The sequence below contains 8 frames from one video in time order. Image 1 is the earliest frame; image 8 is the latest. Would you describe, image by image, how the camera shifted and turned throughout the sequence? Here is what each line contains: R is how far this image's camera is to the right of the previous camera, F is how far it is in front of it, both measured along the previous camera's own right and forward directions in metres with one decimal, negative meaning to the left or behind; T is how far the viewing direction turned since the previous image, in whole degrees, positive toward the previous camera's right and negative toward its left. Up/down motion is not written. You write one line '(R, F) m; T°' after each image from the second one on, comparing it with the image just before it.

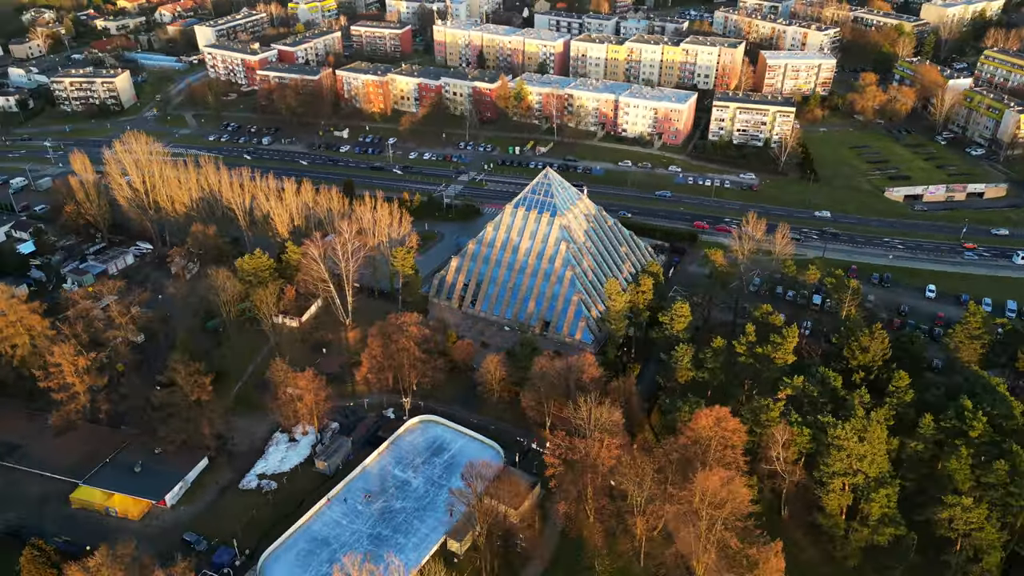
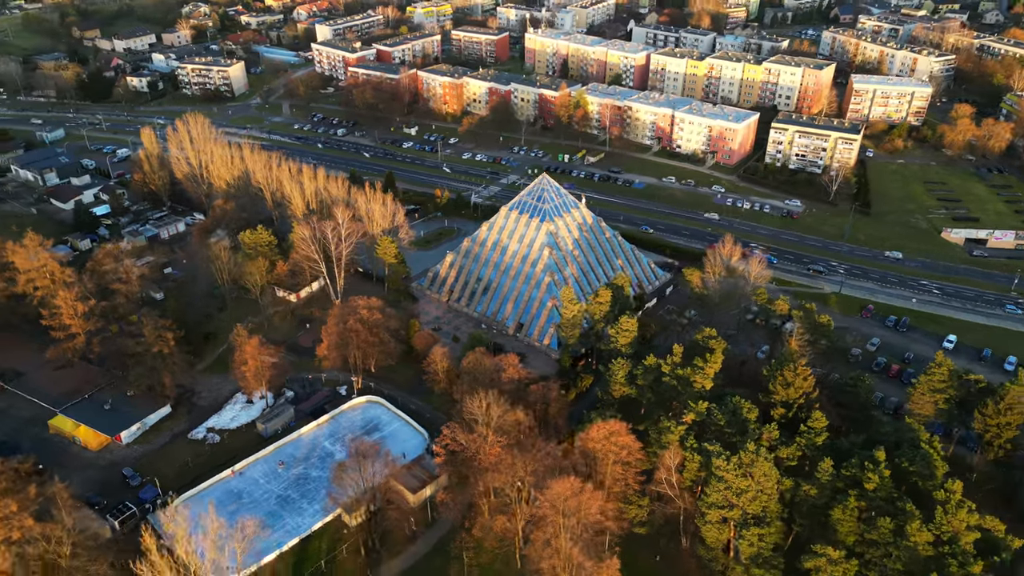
(+11.2, +0.1) m; -11°
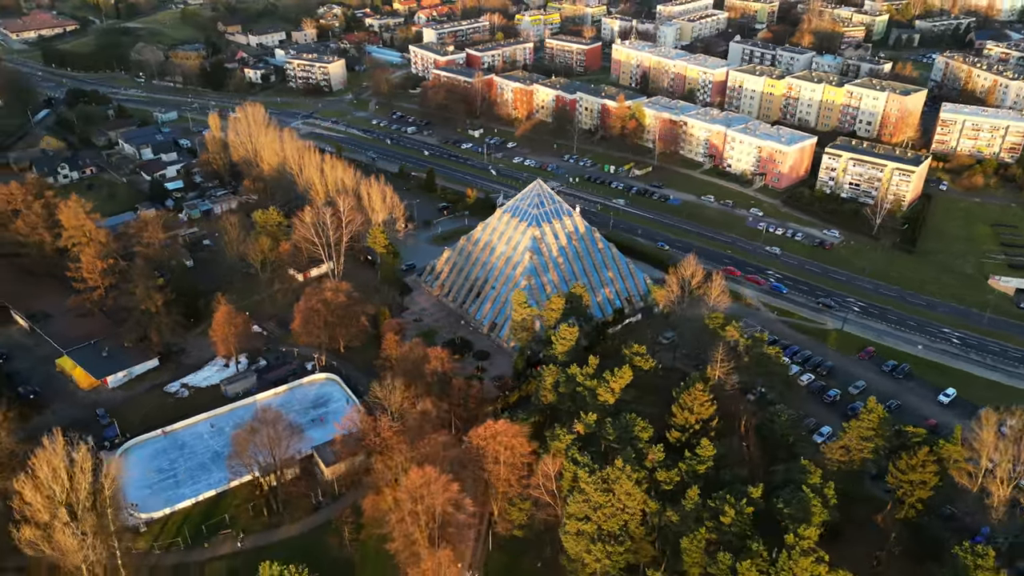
(+11.2, +0.1) m; -10°
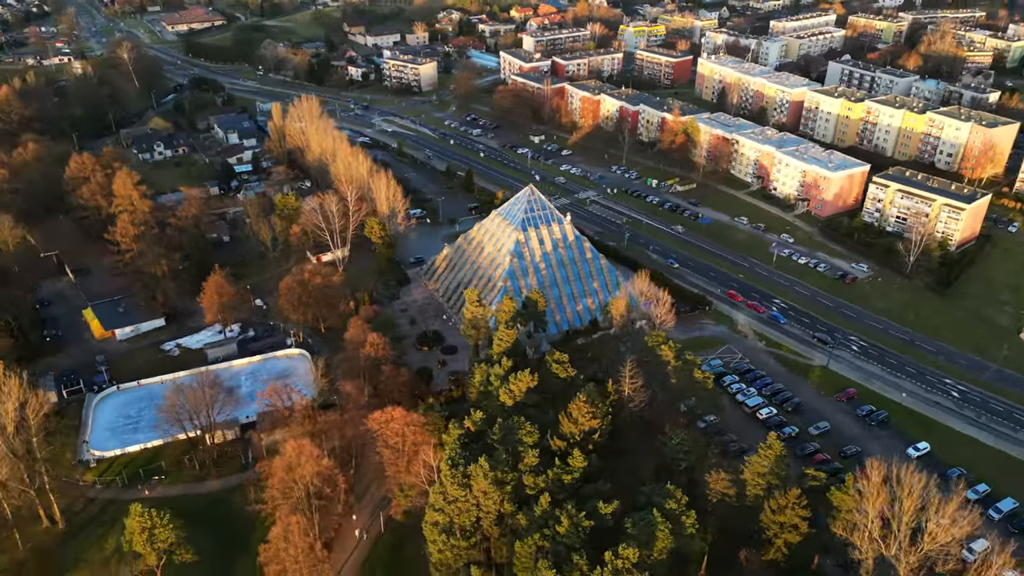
(+11.2, +0.1) m; -10°
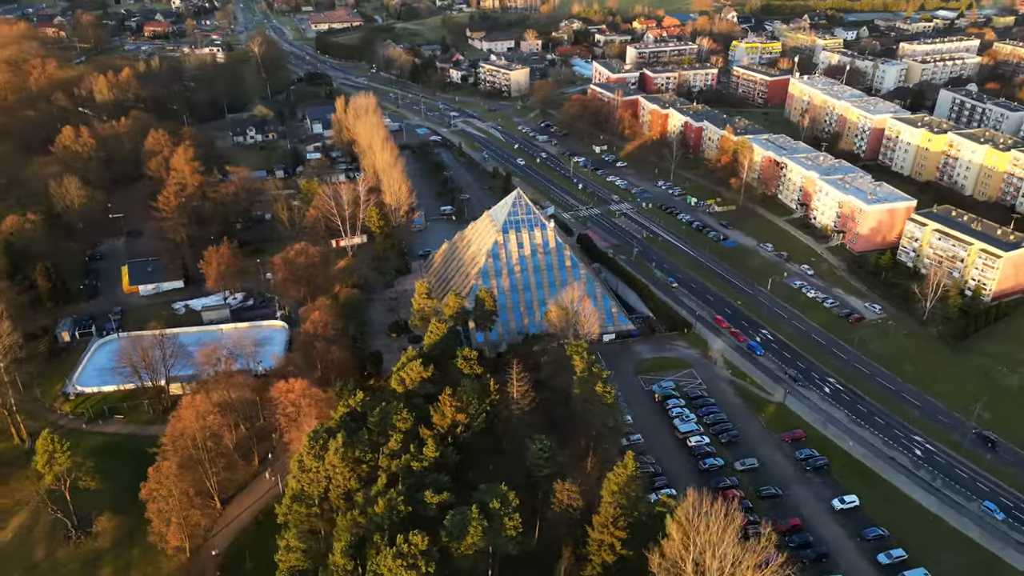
(+12.6, +0.2) m; -11°
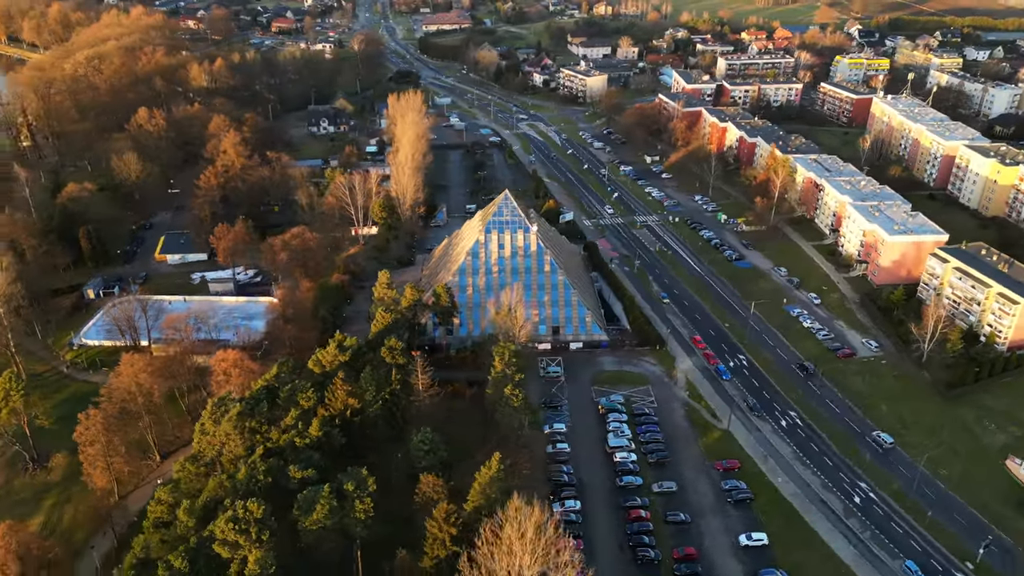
(+11.1, +0.3) m; -10°
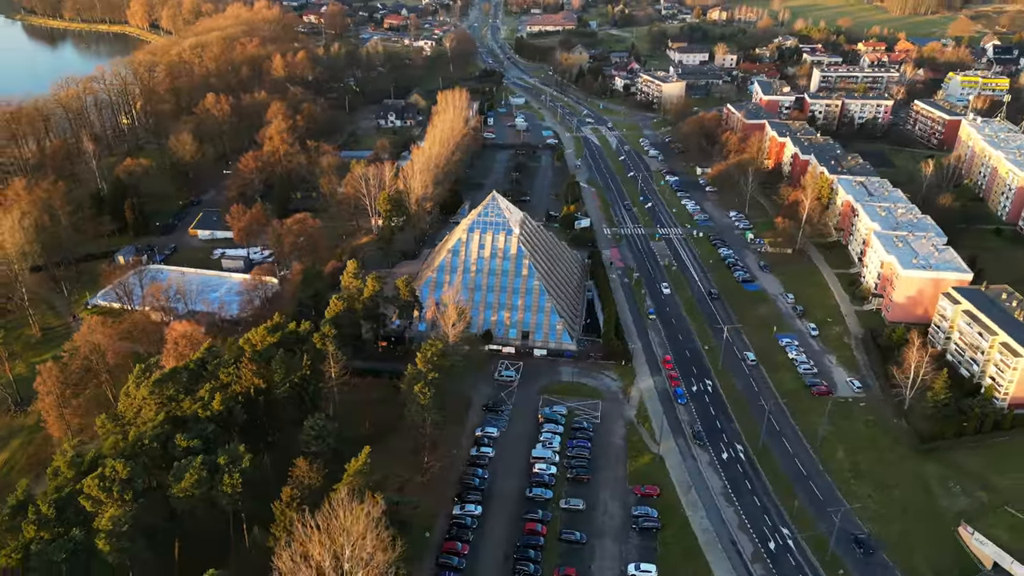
(+11.0, +1.0) m; -9°
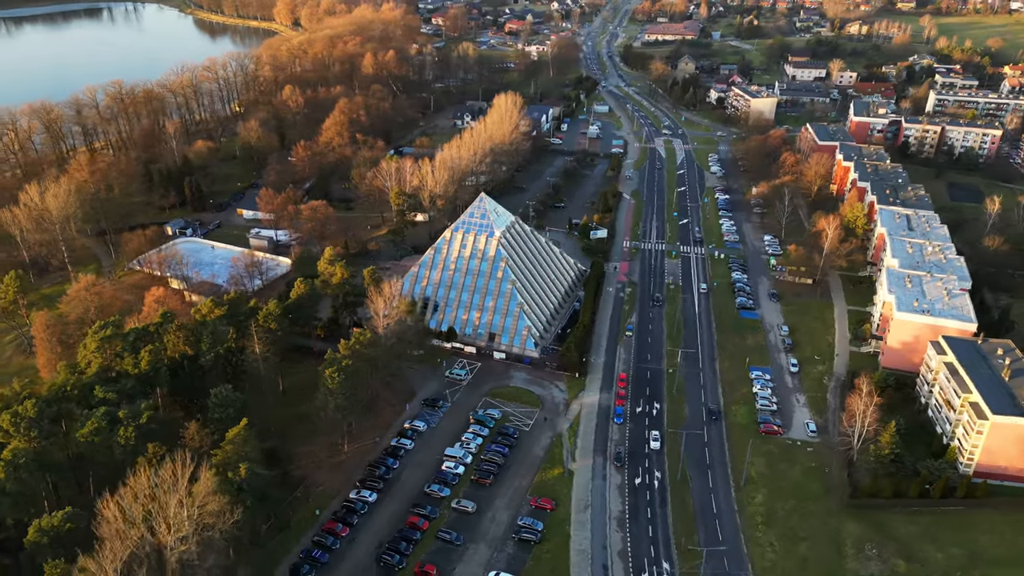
(+12.4, +0.7) m; -11°
